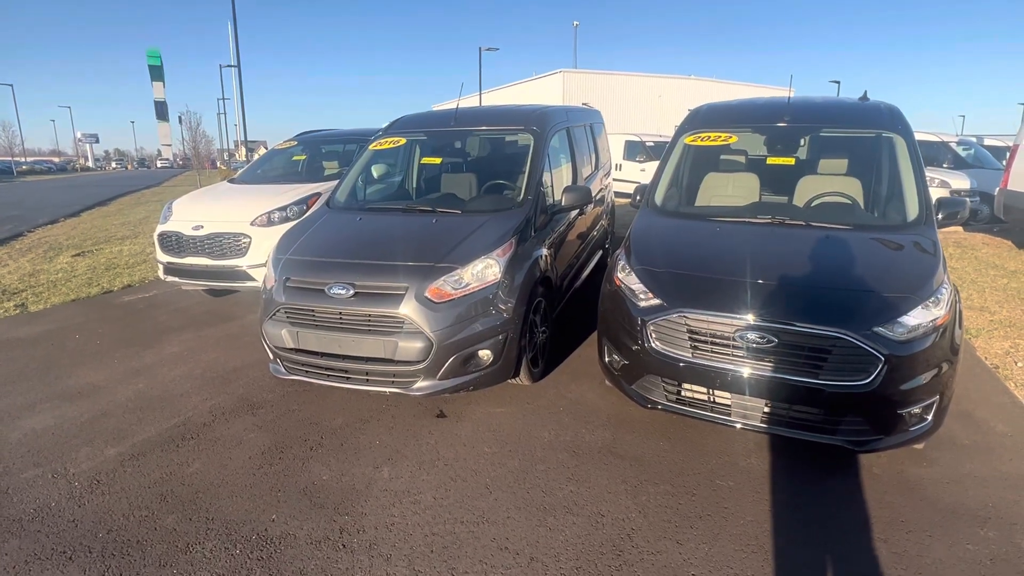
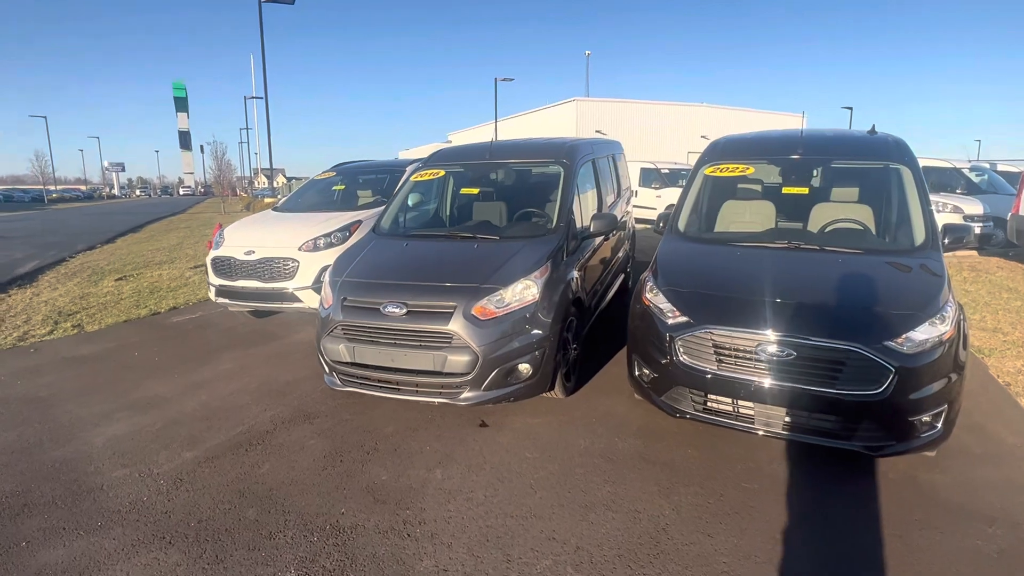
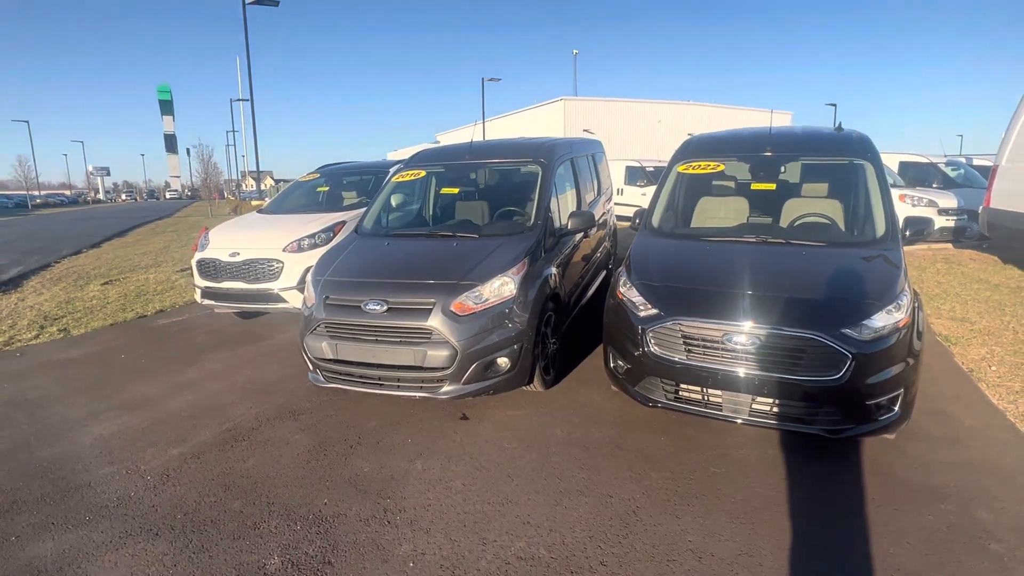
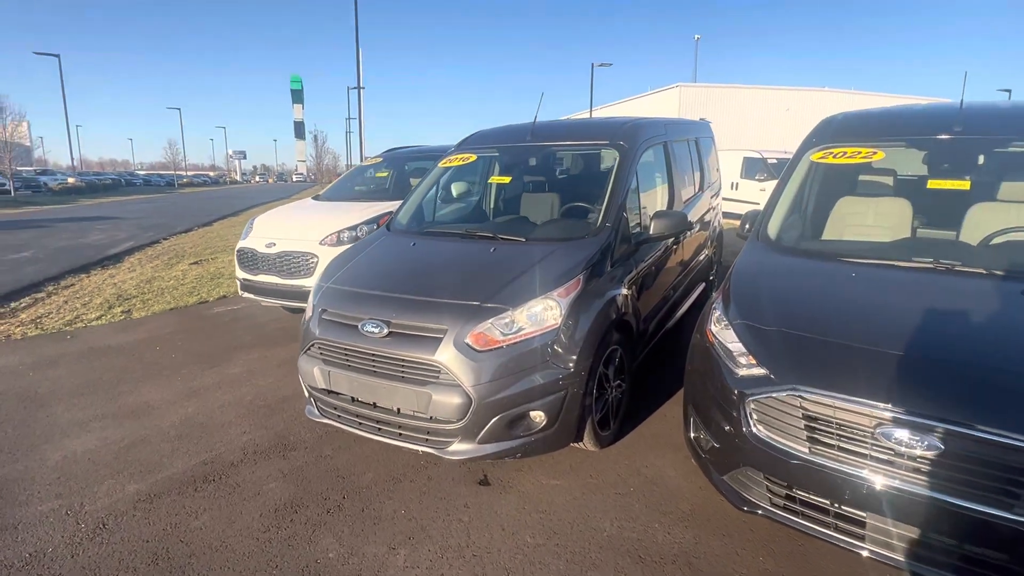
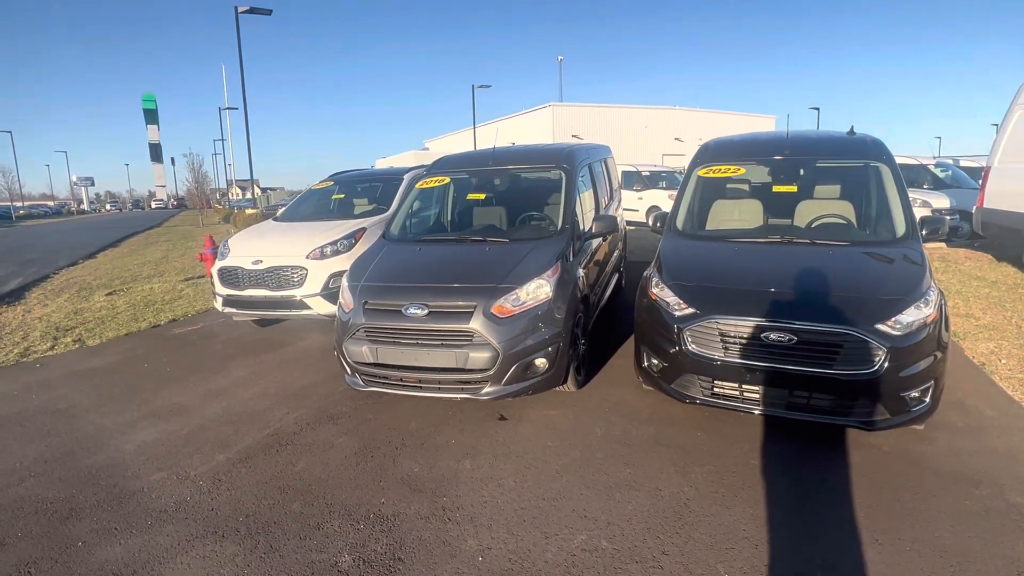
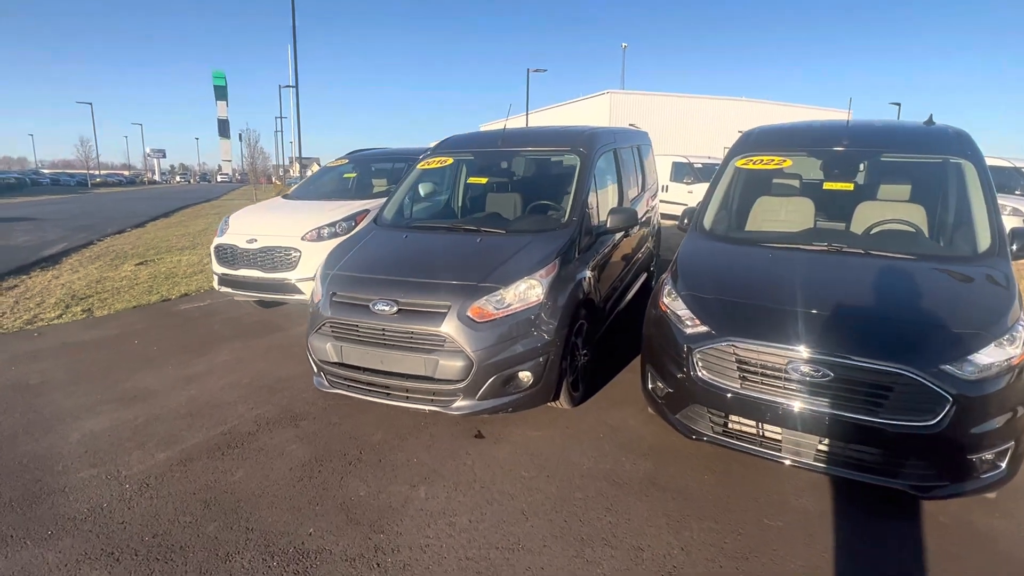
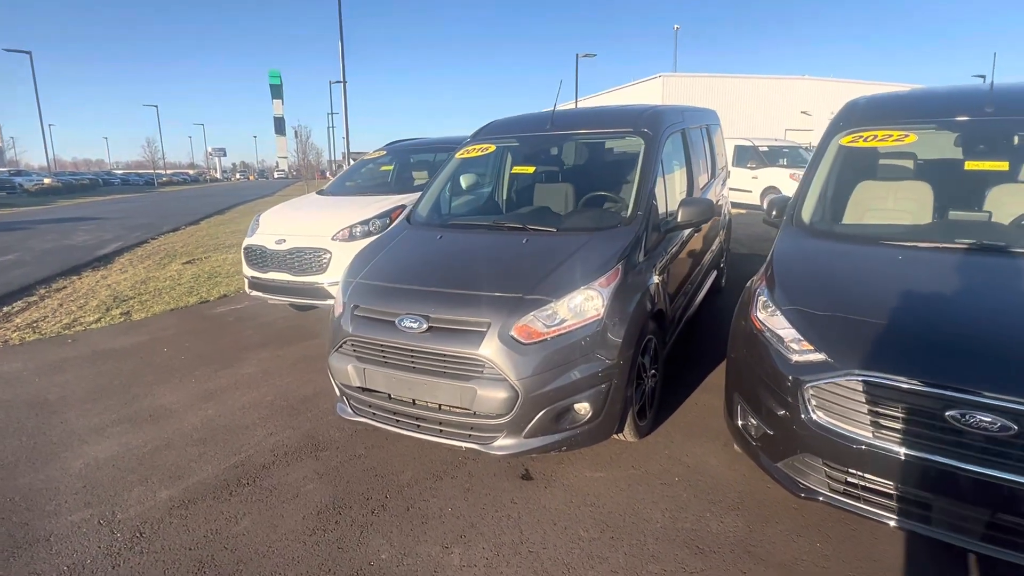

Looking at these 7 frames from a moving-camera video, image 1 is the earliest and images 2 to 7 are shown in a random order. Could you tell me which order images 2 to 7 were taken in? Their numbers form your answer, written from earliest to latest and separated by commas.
3, 5, 2, 6, 4, 7
